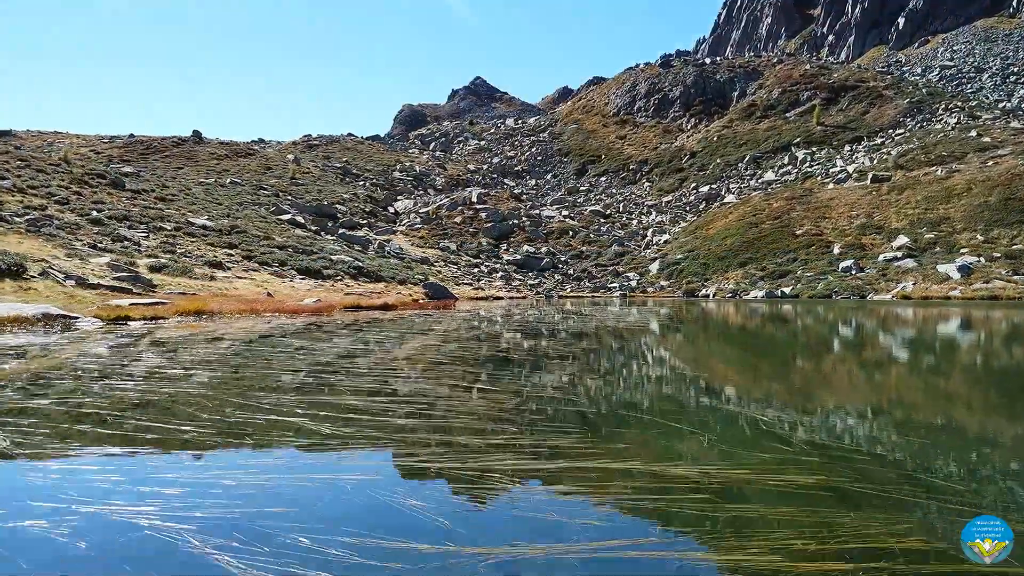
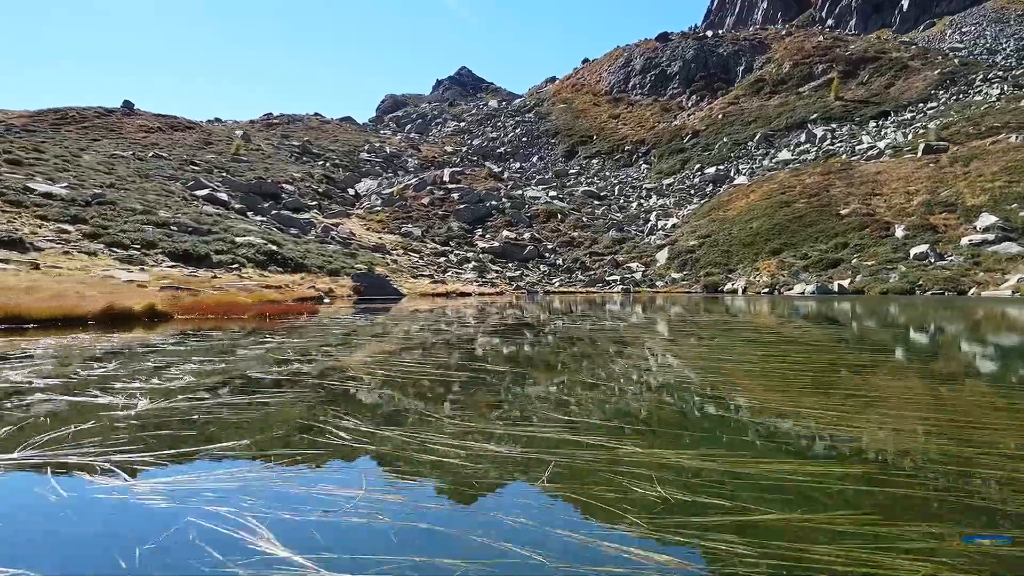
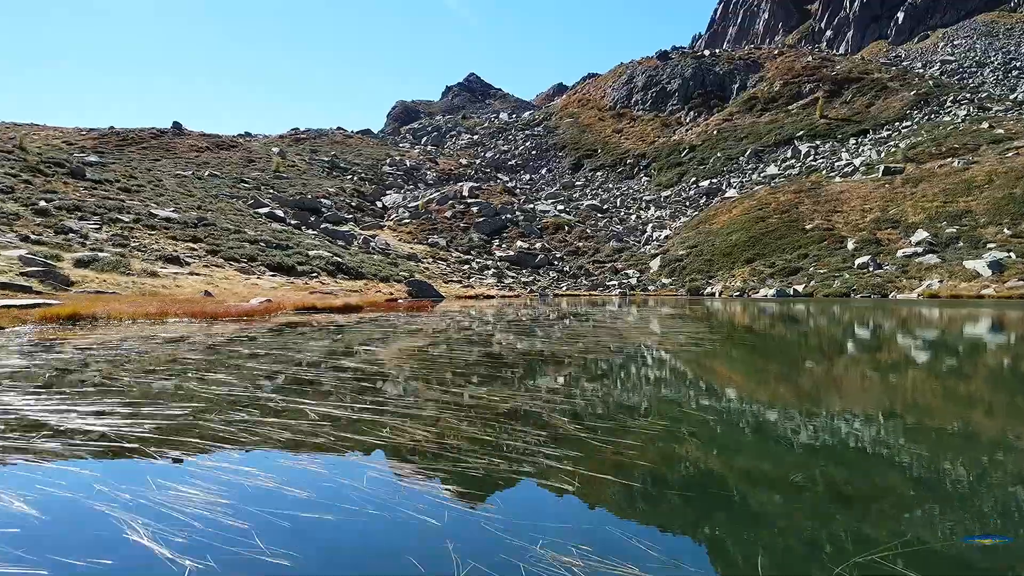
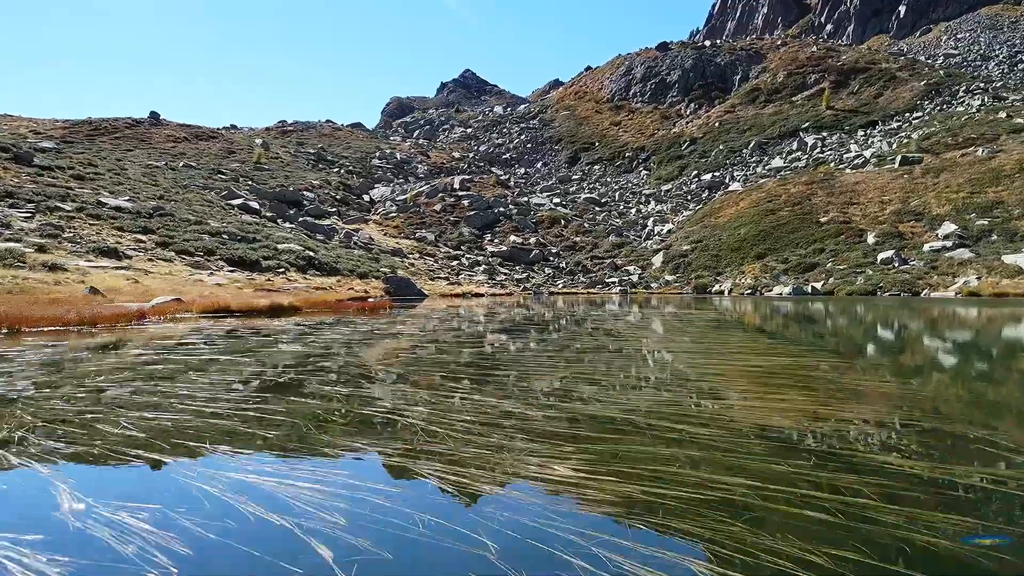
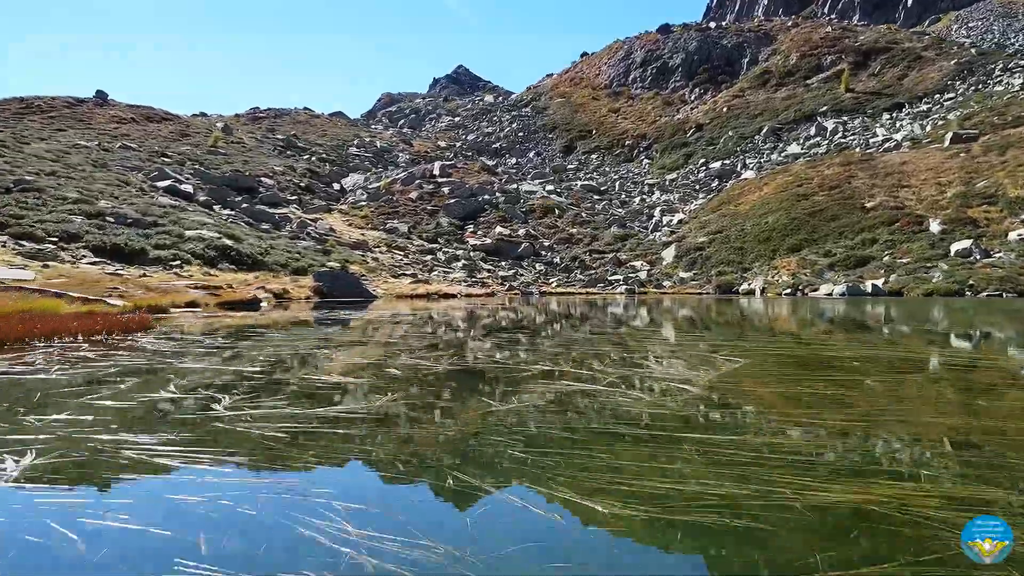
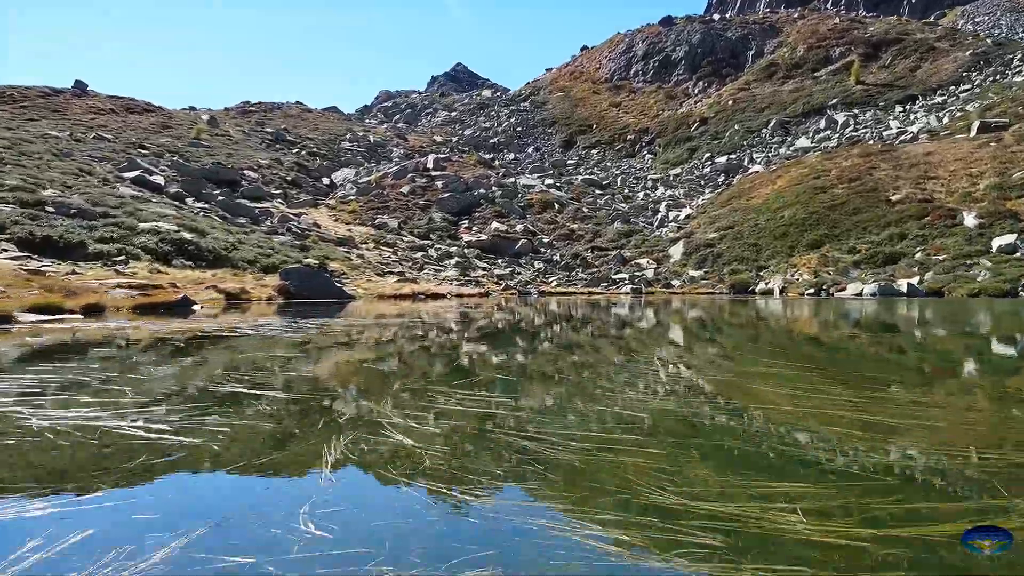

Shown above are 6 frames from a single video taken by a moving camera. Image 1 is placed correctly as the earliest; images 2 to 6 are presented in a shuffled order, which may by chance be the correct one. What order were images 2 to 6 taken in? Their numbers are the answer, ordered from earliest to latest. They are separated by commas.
3, 4, 2, 5, 6
